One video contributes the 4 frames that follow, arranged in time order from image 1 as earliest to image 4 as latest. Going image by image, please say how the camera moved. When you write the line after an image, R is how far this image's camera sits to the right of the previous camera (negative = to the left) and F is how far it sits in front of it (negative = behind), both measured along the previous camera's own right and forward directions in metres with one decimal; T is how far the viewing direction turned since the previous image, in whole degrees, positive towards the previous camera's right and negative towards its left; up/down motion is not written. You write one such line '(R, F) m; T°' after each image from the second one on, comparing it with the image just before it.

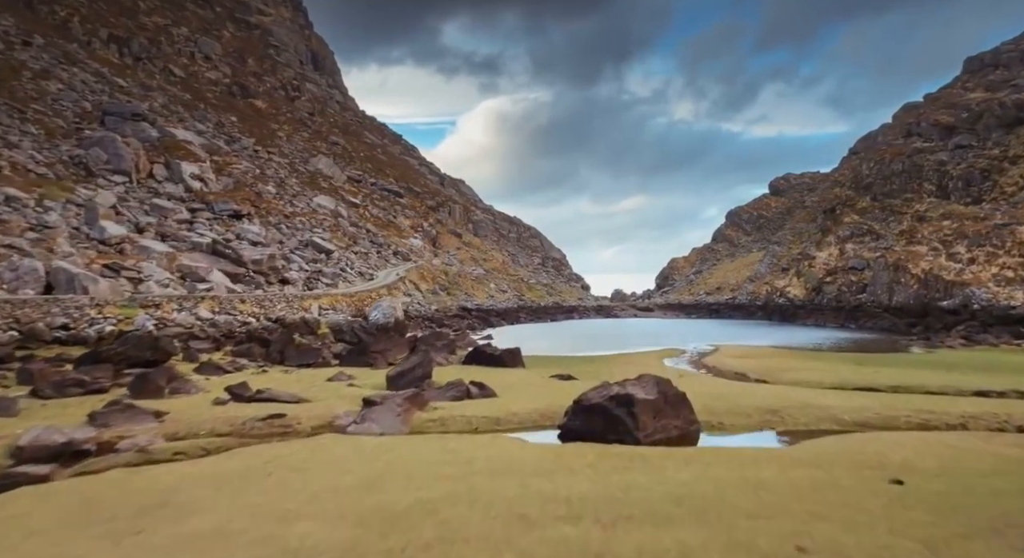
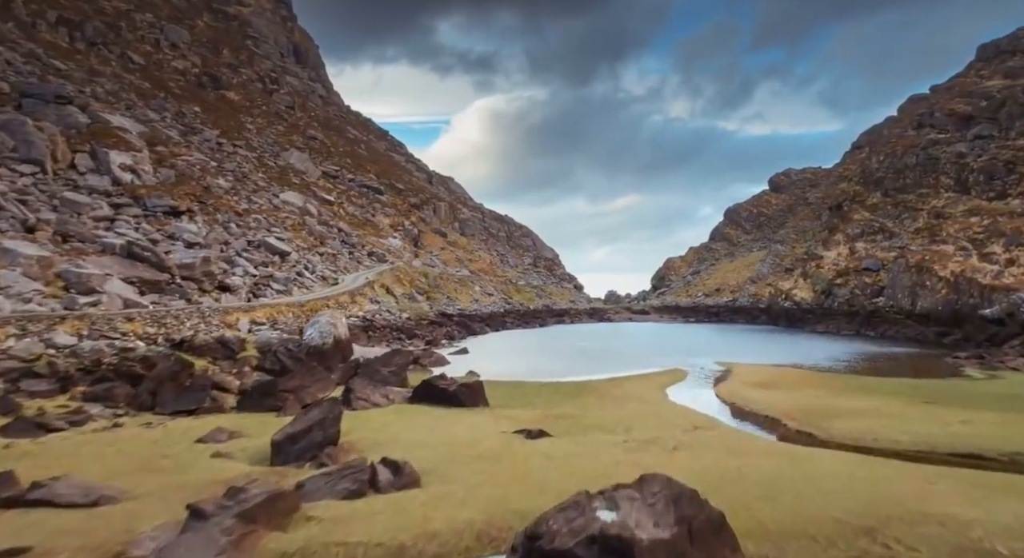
(+1.6, +7.8) m; +1°
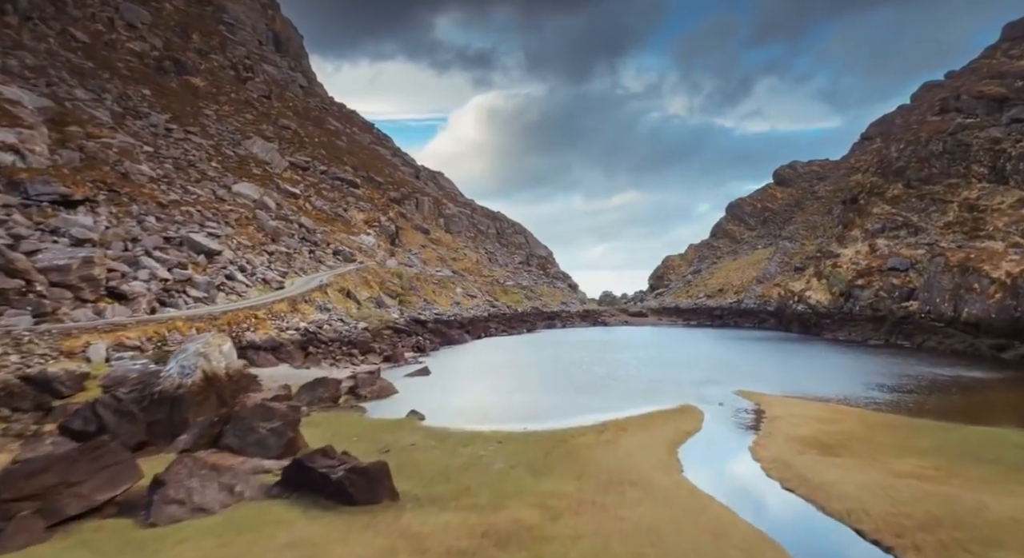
(+2.1, +9.9) m; 0°
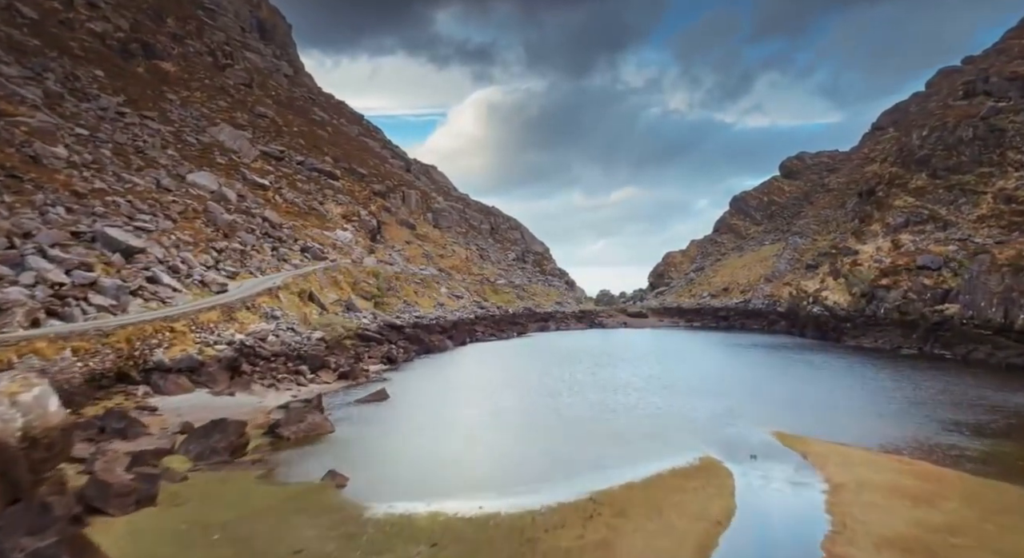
(+1.6, +8.1) m; 0°
